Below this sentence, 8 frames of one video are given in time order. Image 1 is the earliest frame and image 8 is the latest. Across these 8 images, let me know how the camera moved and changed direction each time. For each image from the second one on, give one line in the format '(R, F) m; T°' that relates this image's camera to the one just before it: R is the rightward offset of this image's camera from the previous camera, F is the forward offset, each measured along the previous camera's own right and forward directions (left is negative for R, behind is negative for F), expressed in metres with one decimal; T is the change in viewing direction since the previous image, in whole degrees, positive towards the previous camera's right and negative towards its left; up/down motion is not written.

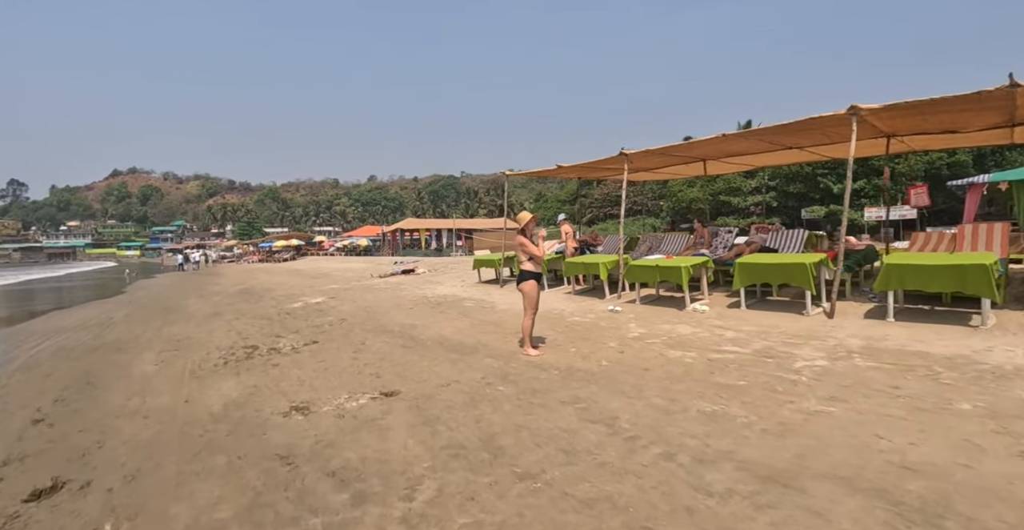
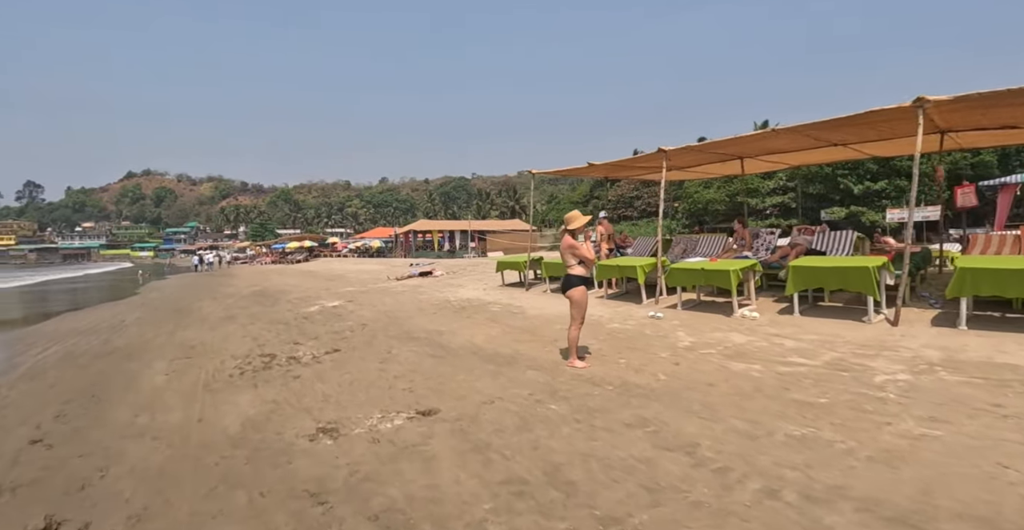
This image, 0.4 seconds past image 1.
(-0.4, +0.6) m; -1°
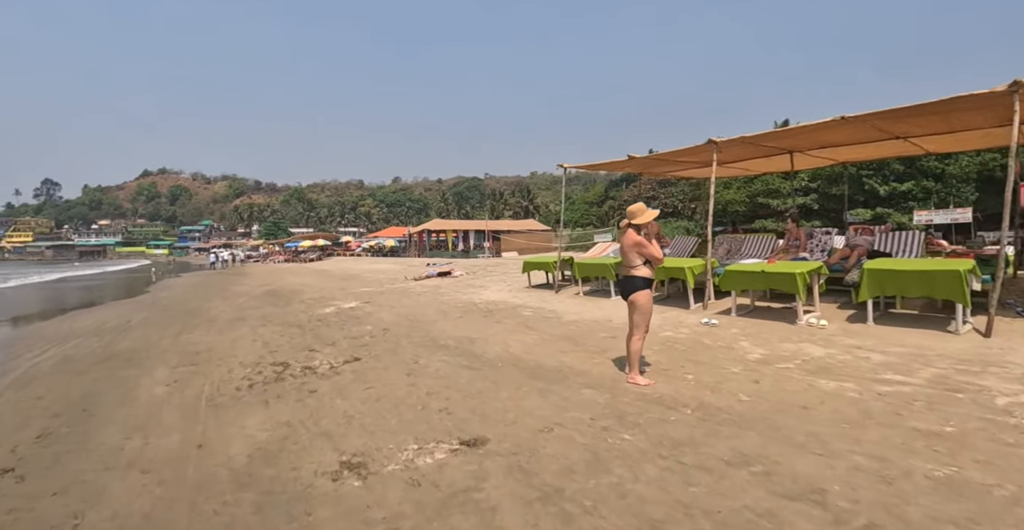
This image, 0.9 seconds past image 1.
(-0.4, +0.8) m; -1°
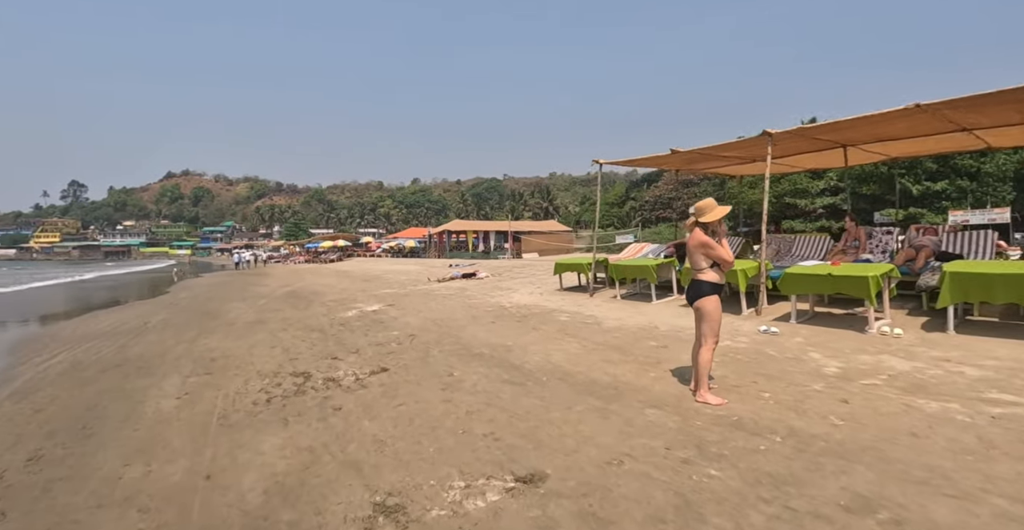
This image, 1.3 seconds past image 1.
(-0.3, +0.6) m; -2°
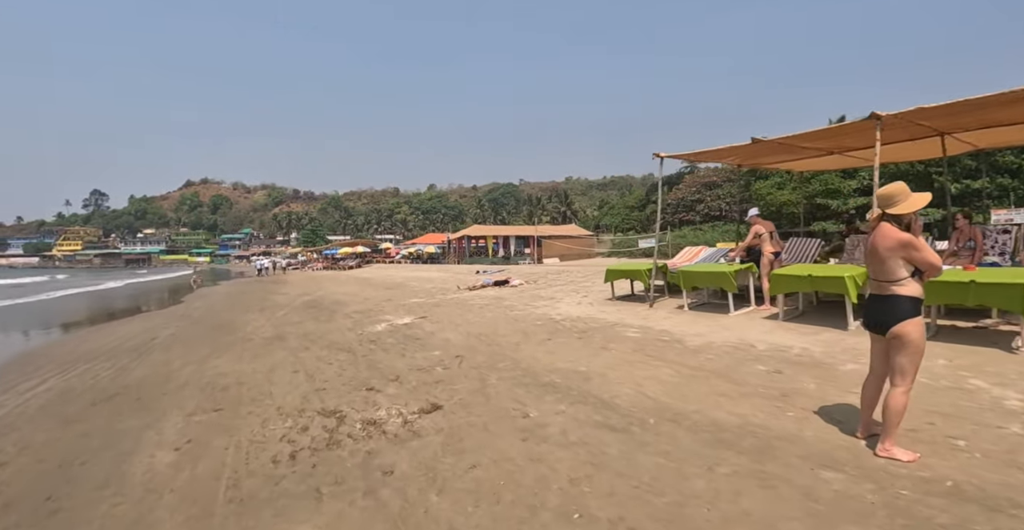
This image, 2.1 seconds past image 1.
(-0.6, +1.1) m; -2°
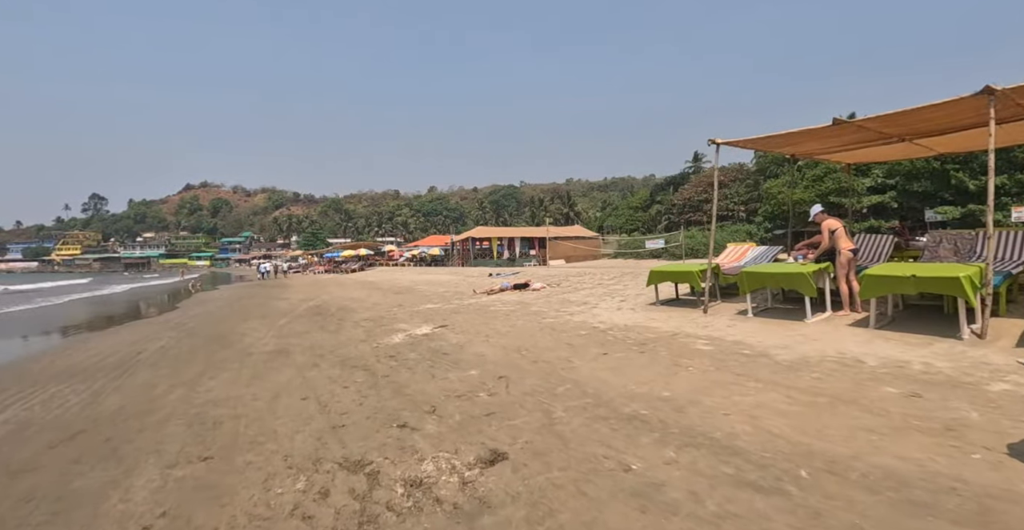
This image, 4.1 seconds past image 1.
(-0.5, +1.0) m; 0°
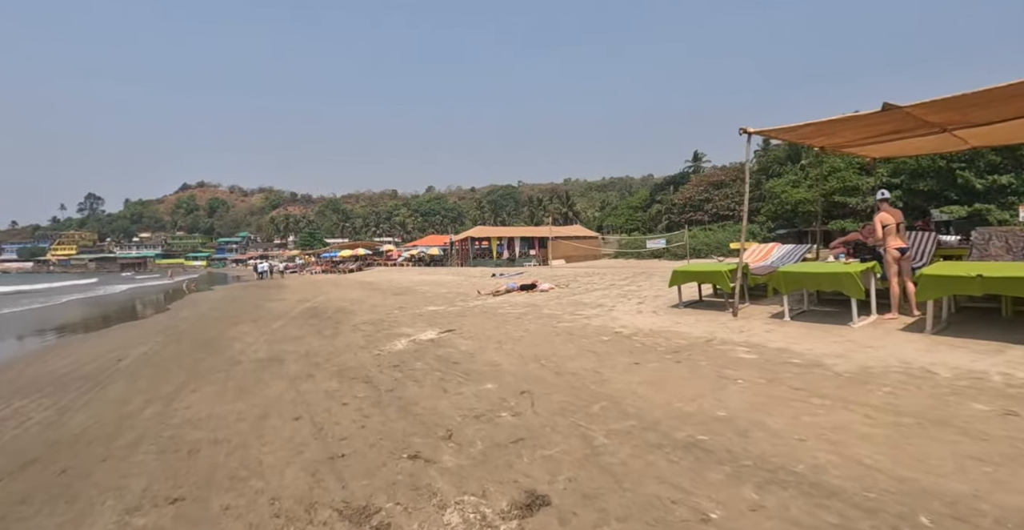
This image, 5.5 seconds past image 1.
(-0.2, +0.6) m; 0°
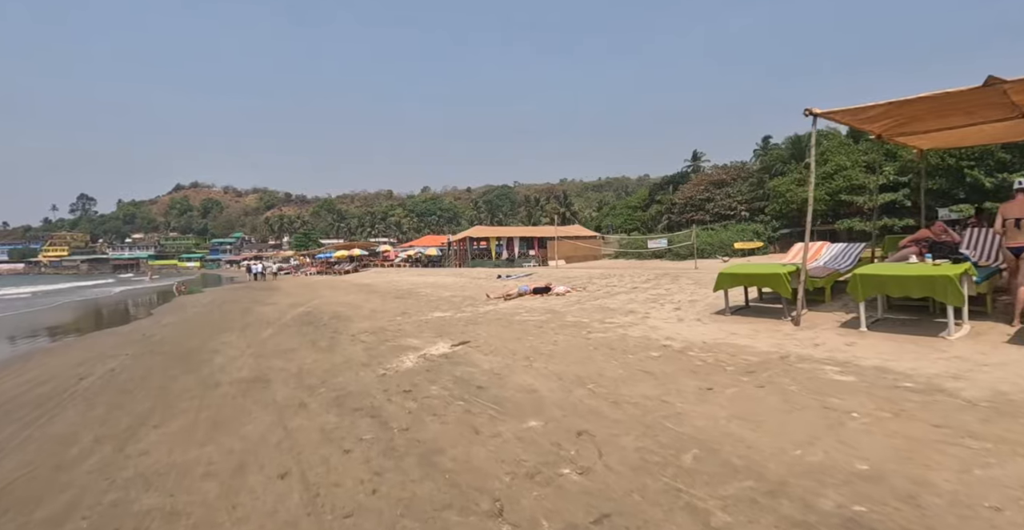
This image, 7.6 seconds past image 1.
(-0.4, +0.9) m; +1°
